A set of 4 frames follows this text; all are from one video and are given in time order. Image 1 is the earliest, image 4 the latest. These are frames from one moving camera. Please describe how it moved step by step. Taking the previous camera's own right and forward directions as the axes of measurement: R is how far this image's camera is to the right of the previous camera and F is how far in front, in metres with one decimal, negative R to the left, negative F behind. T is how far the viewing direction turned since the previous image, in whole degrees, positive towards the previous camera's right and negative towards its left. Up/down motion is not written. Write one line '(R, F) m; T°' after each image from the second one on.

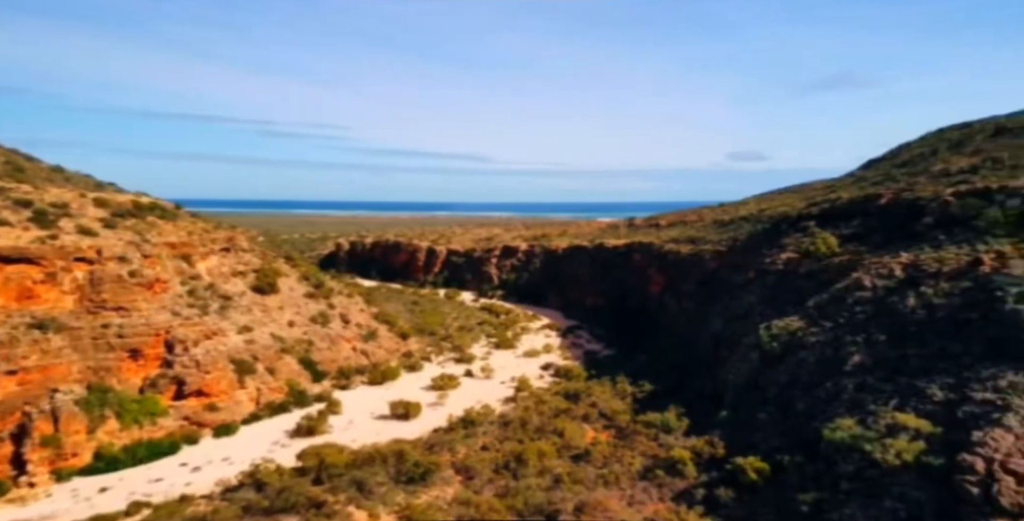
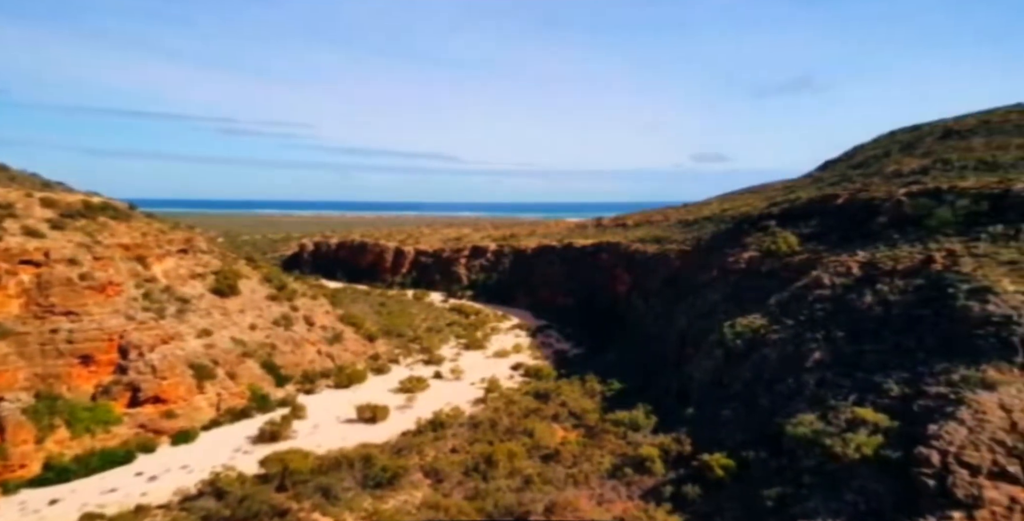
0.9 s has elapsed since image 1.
(+0.1, +0.1) m; +3°
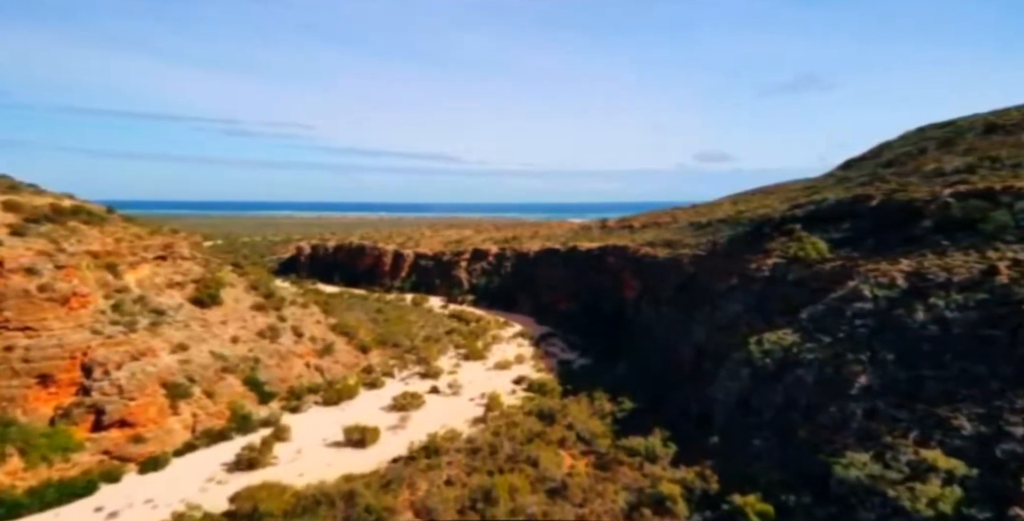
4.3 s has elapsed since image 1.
(0.0, +2.2) m; 0°
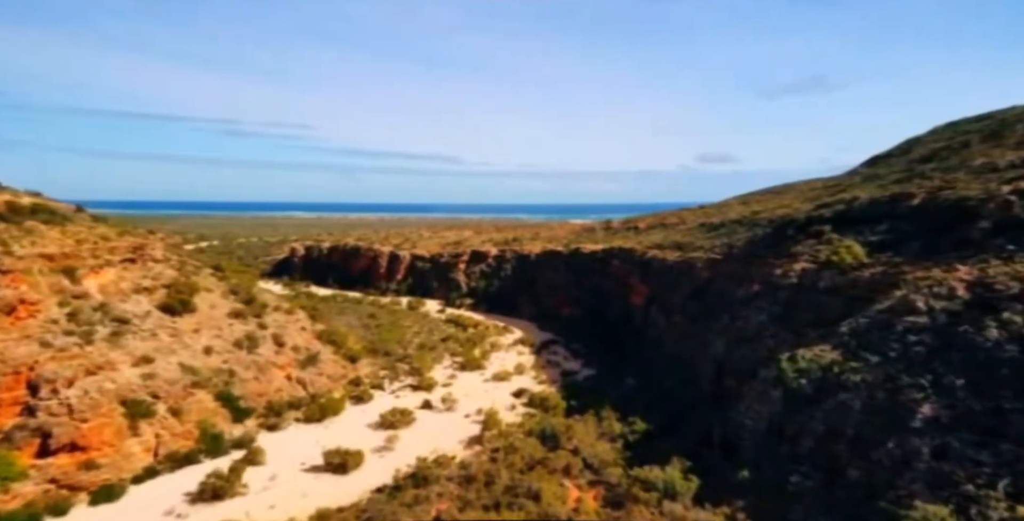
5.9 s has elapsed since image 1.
(0.0, +2.4) m; 0°
